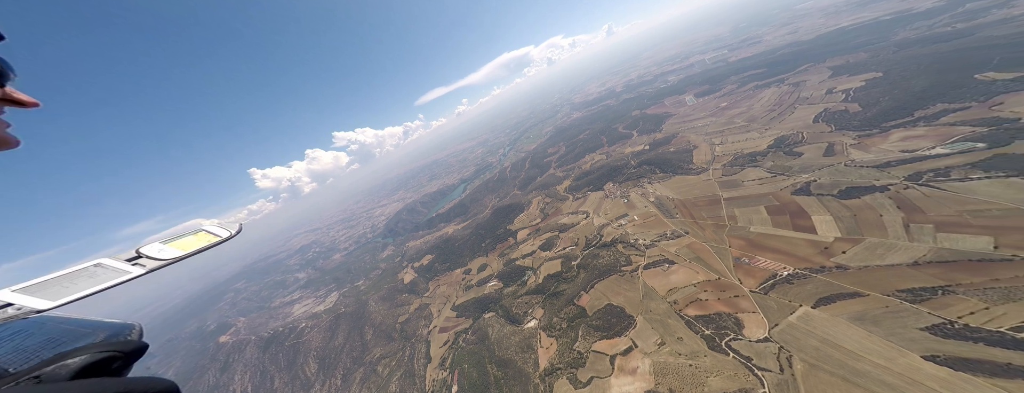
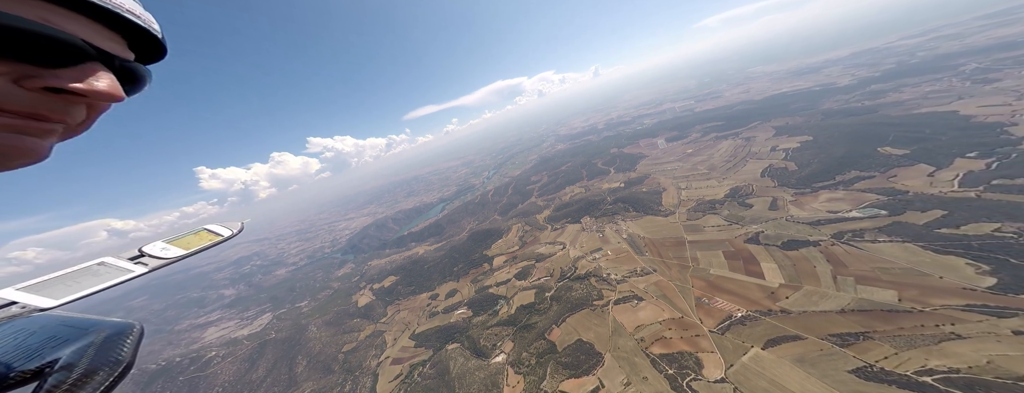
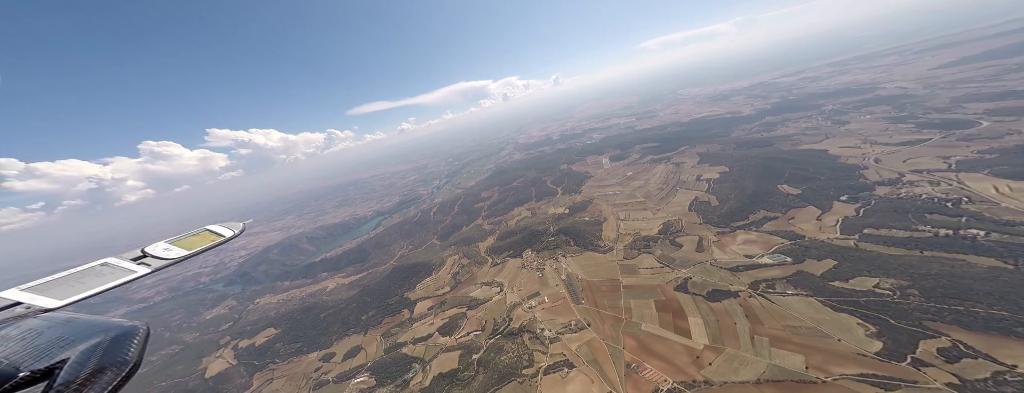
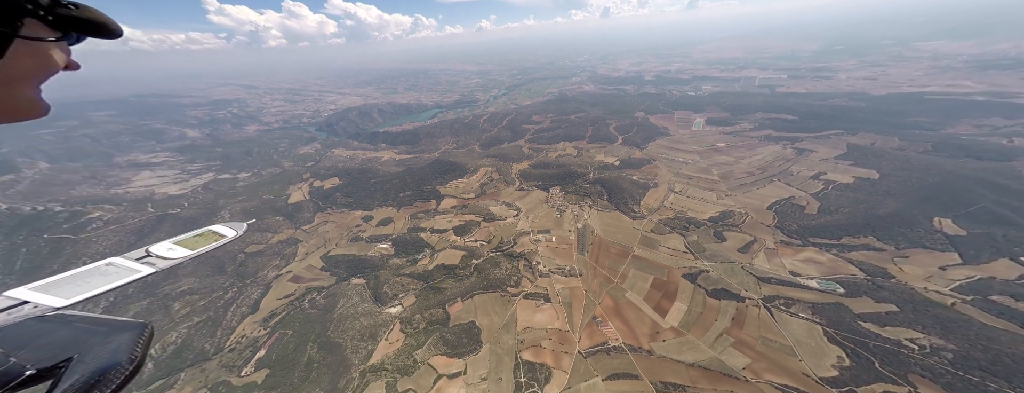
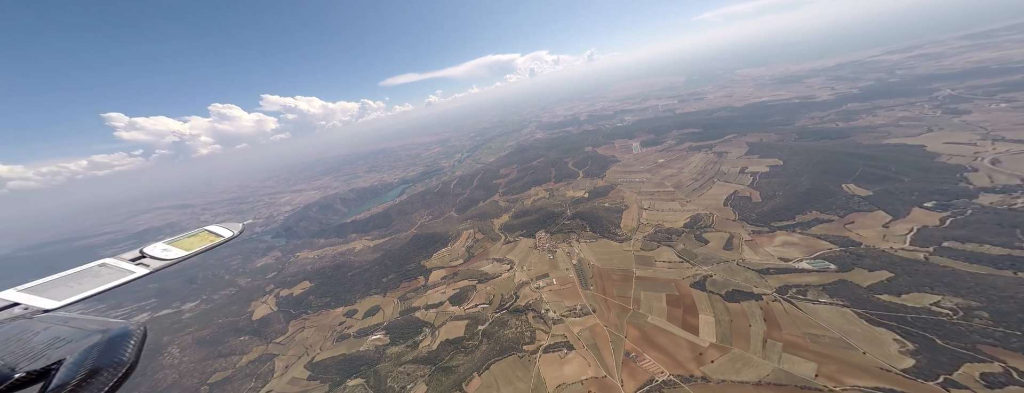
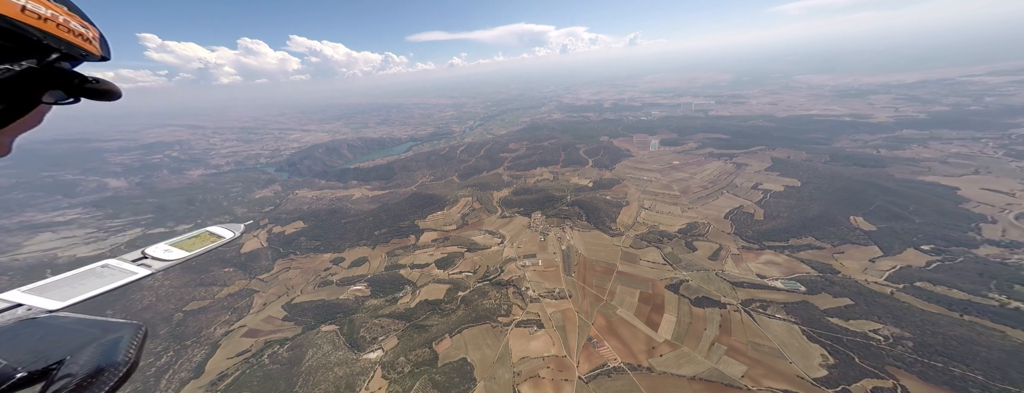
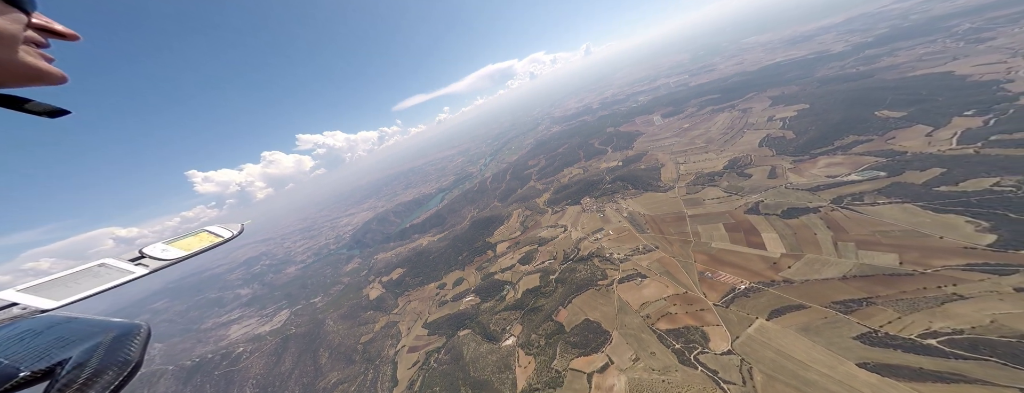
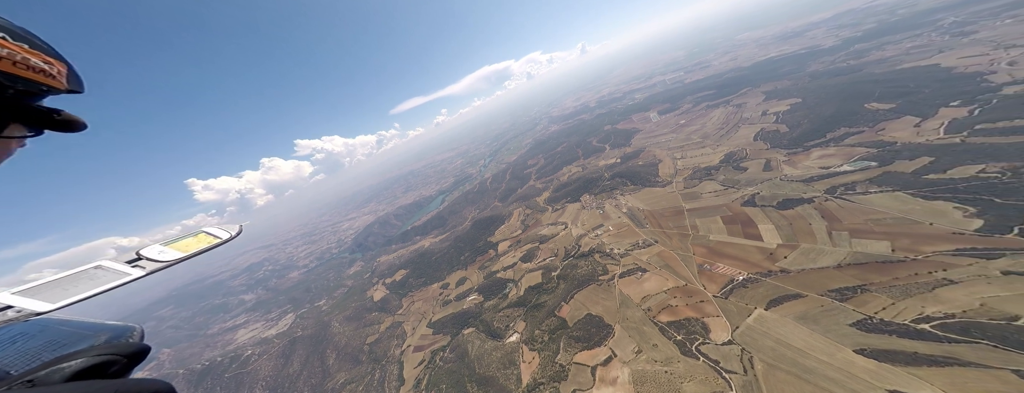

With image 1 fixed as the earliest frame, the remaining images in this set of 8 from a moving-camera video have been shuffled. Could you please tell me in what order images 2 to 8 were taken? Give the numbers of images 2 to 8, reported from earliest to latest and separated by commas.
8, 2, 7, 3, 5, 6, 4
